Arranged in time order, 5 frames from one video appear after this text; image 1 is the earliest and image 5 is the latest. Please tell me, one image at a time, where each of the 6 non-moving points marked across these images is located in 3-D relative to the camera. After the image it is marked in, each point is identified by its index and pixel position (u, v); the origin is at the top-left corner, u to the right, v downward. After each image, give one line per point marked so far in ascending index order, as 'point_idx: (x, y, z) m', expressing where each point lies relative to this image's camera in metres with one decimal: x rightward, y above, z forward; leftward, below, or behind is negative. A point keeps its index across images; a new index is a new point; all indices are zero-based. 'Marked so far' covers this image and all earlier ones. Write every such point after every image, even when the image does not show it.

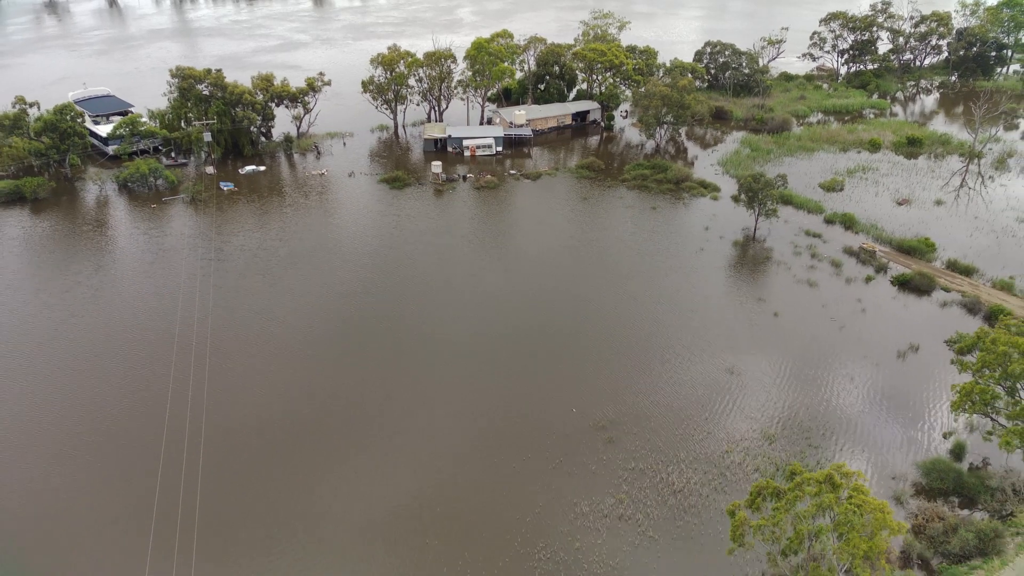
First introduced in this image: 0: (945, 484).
0: (+14.4, -6.4, +18.8) m
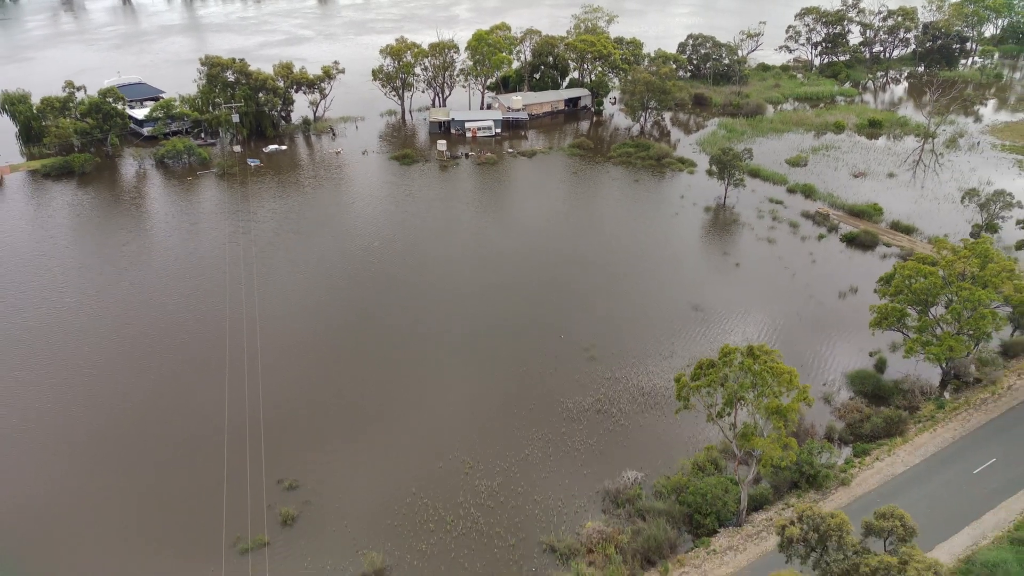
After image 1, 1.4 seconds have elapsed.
0: (+14.3, -3.9, +22.9) m
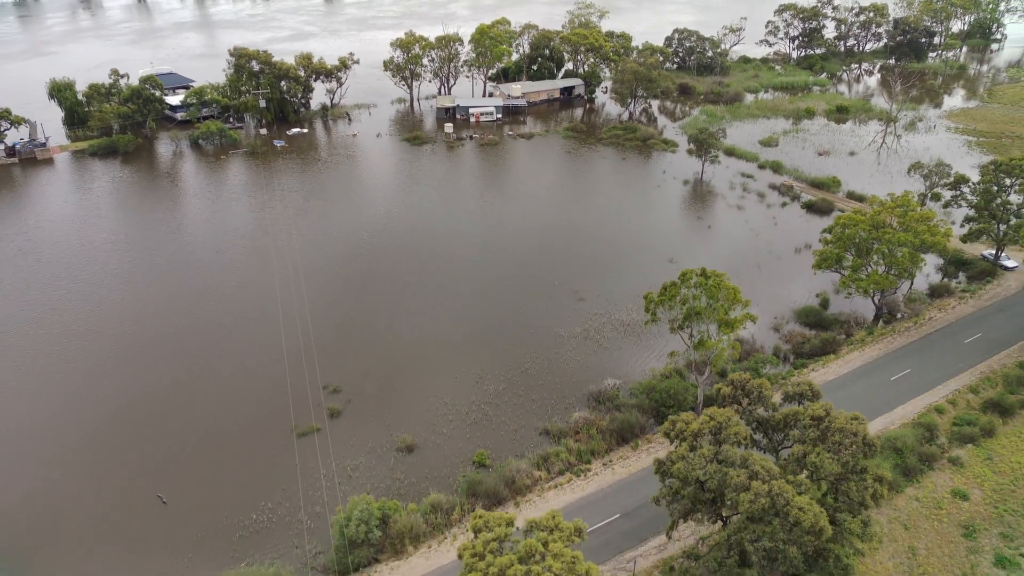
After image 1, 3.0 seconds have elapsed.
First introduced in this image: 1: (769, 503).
0: (+14.4, -1.5, +27.3) m
1: (+6.5, -5.4, +14.5) m
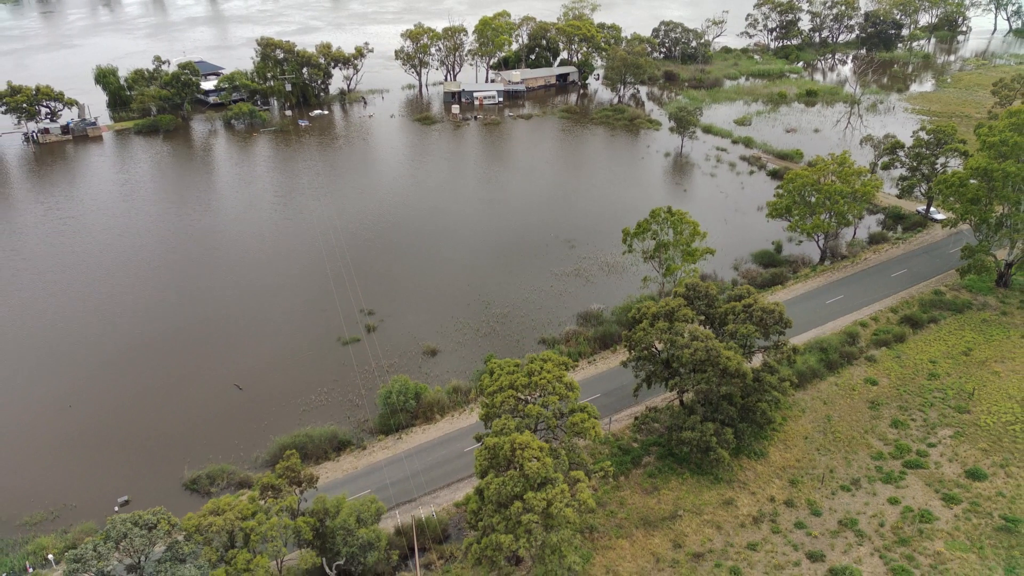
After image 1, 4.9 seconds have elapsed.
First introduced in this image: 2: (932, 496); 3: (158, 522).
0: (+14.5, +1.6, +32.5) m
1: (+6.7, -2.3, +19.6) m
2: (+14.7, -7.3, +19.8) m
3: (-9.7, -6.4, +15.5) m
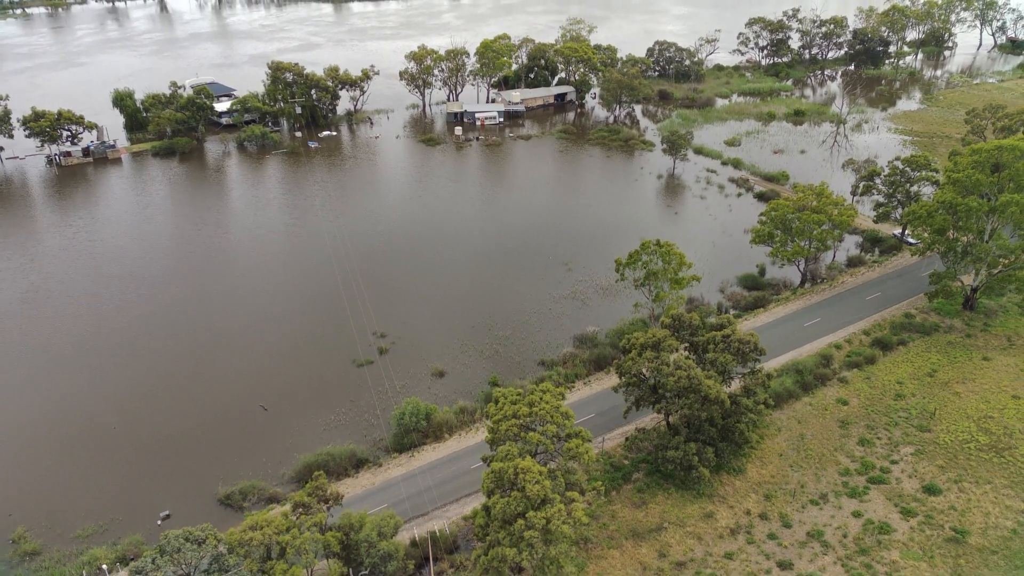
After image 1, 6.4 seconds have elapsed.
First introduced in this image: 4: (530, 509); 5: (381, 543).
0: (+14.6, +0.3, +34.7) m
1: (+6.8, -3.7, +21.9) m
2: (+14.8, -8.6, +22.1) m
3: (-9.6, -7.8, +17.8) m
4: (+0.6, -6.8, +17.3) m
5: (-4.4, -8.6, +19.1) m
